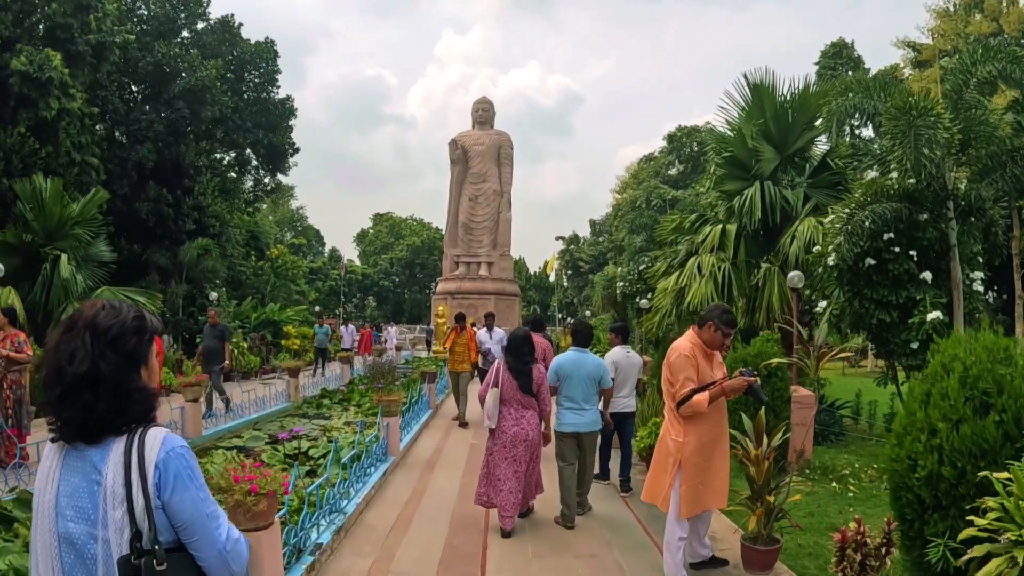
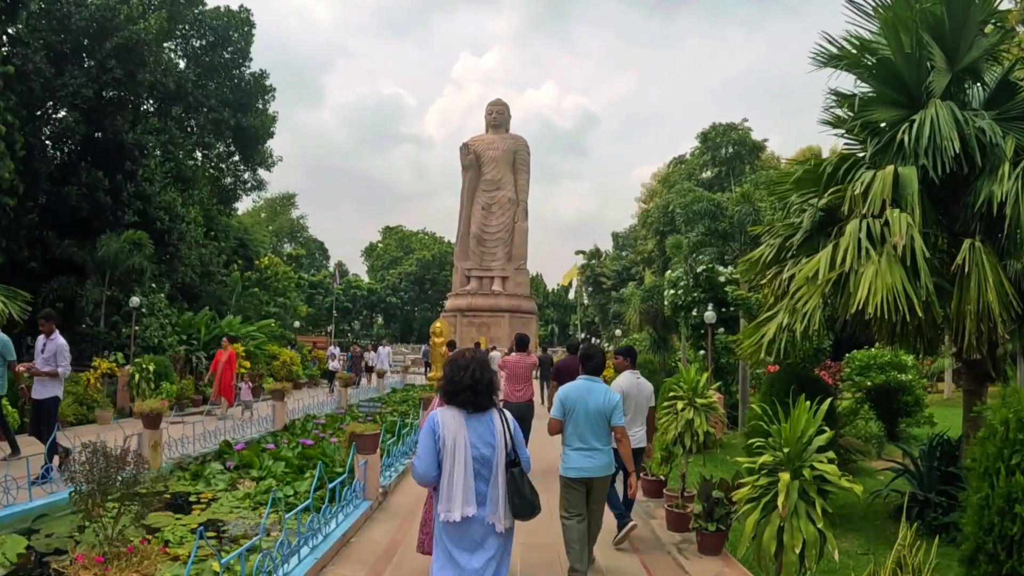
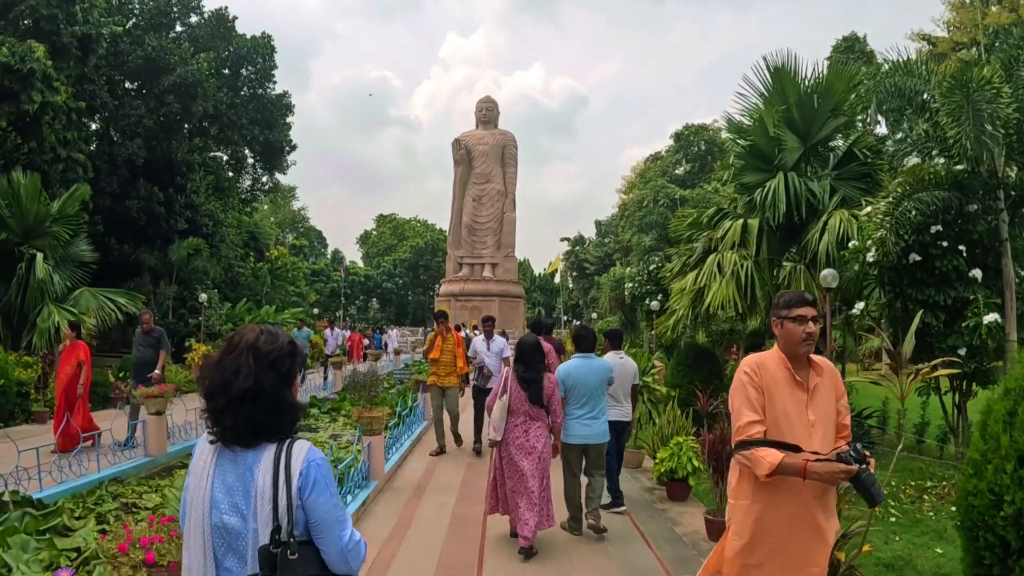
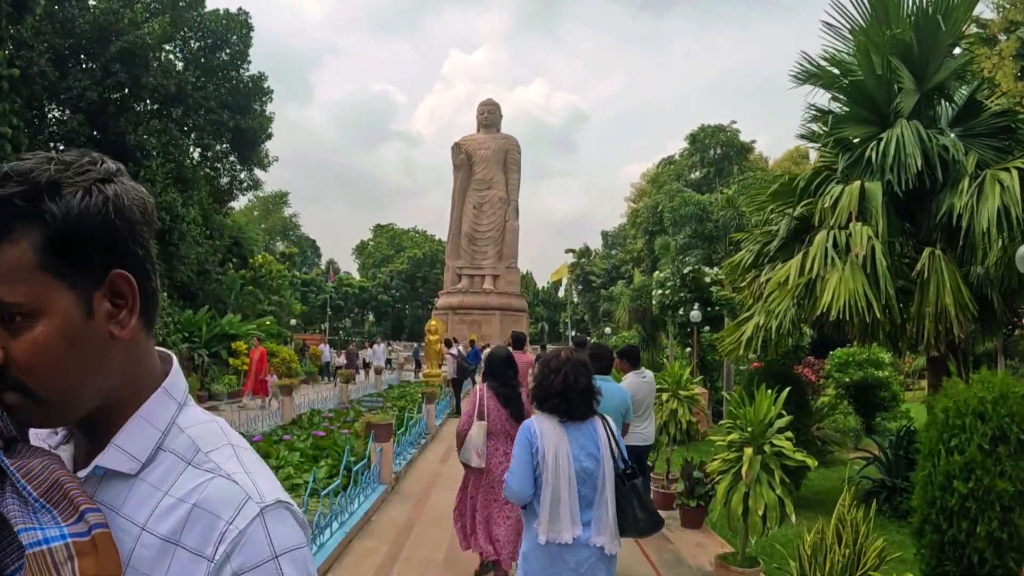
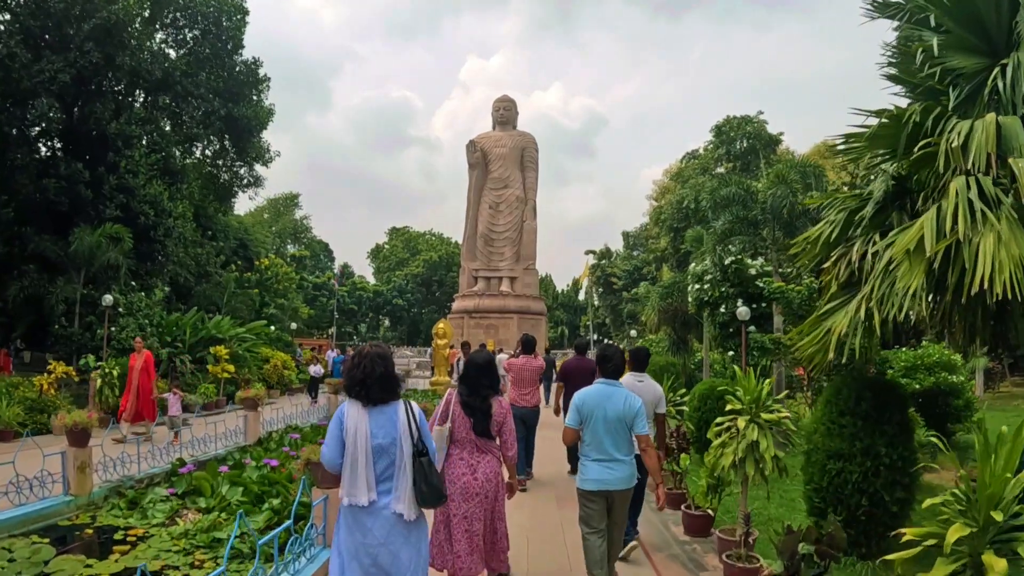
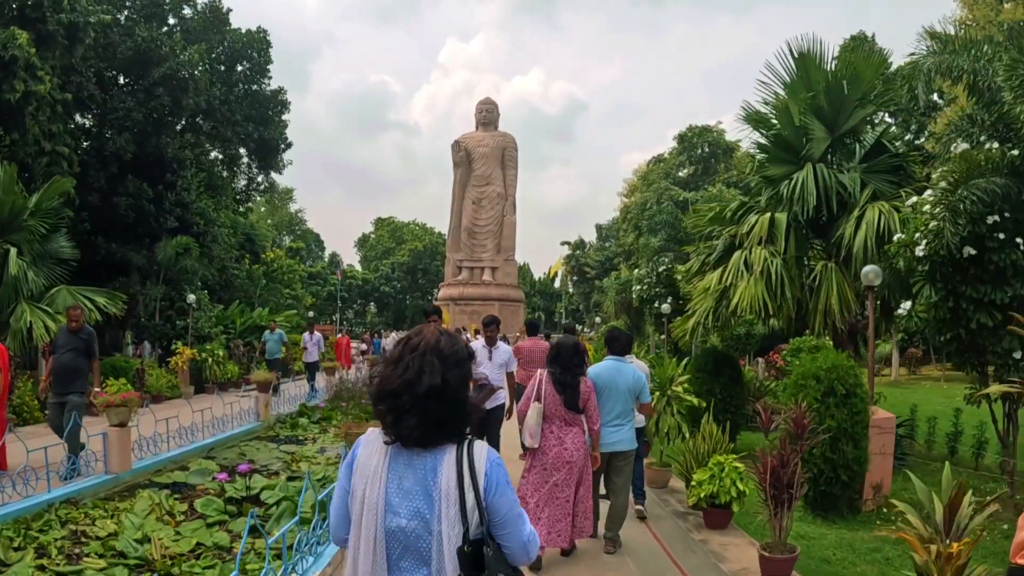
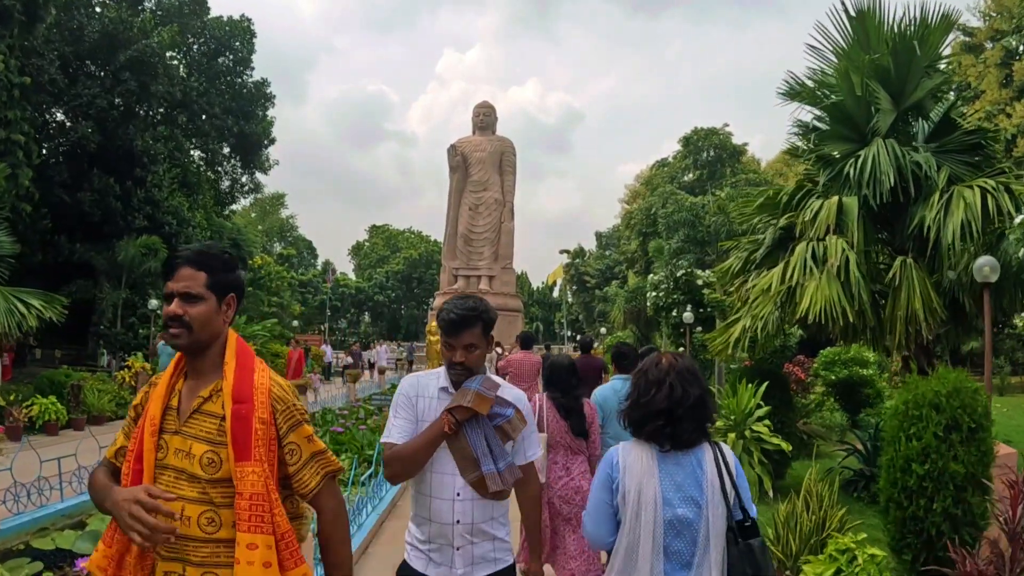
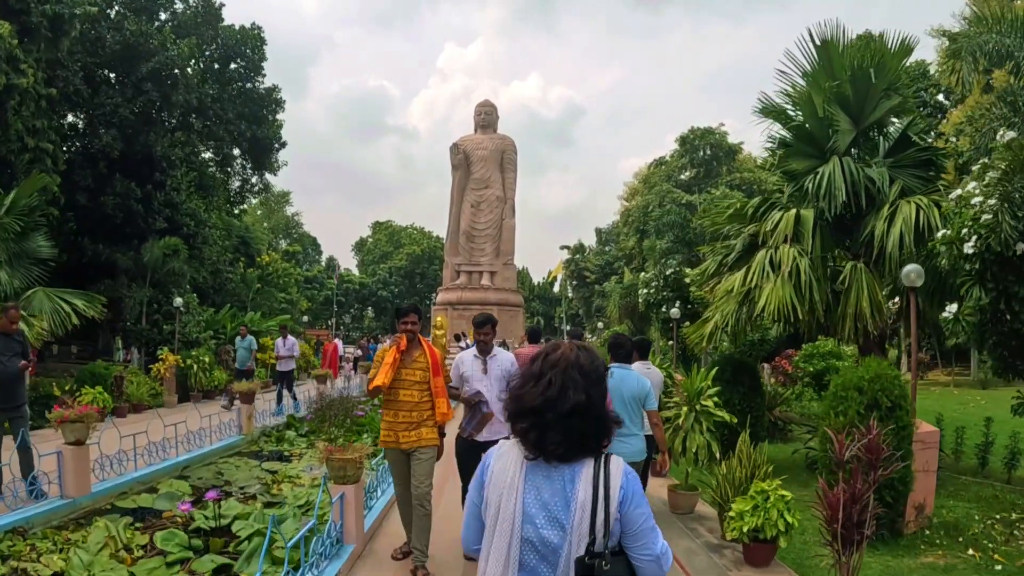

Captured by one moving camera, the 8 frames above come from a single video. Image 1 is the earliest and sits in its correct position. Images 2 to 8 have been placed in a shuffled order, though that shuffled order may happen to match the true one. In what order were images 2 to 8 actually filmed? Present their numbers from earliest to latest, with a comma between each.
3, 6, 8, 7, 4, 2, 5
